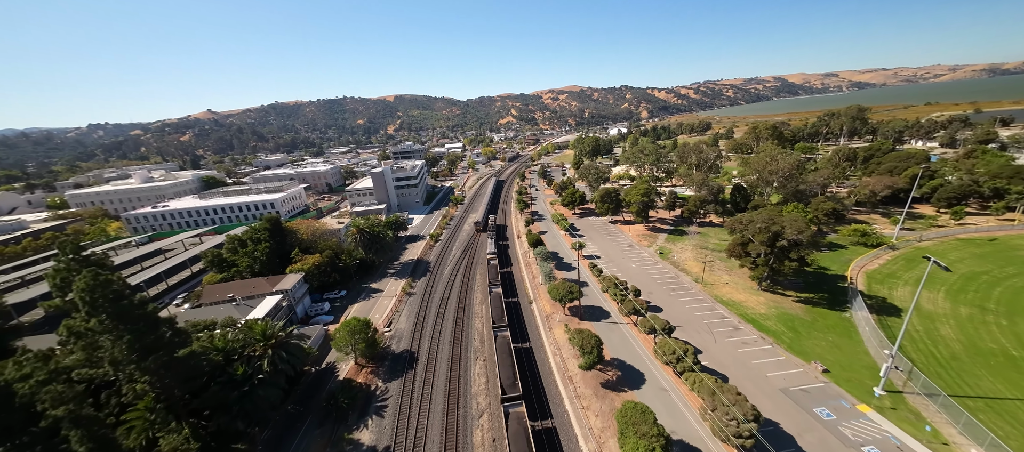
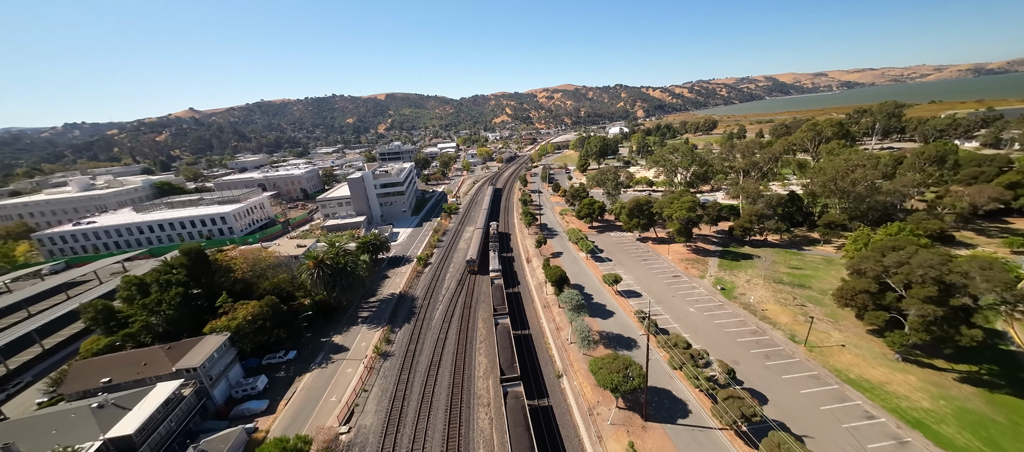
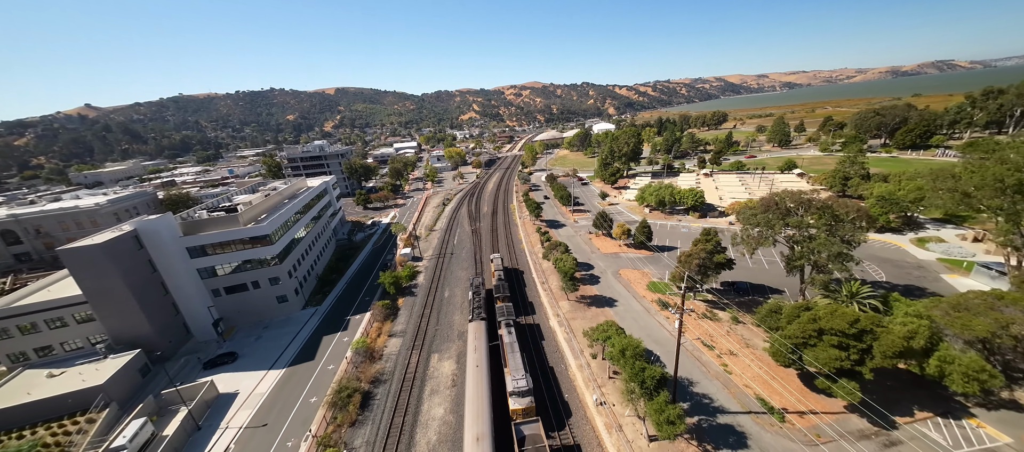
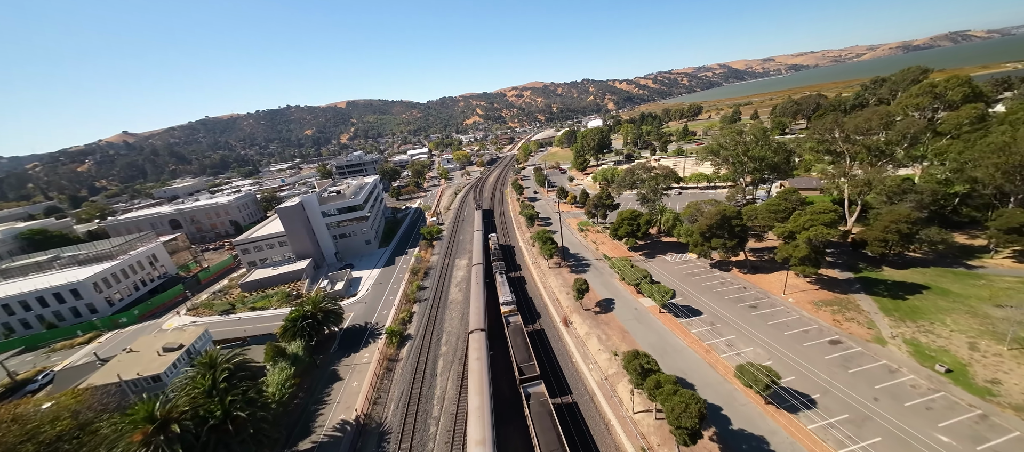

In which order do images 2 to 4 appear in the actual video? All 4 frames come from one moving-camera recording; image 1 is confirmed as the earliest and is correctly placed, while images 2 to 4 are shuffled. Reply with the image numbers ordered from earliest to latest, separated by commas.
2, 4, 3
